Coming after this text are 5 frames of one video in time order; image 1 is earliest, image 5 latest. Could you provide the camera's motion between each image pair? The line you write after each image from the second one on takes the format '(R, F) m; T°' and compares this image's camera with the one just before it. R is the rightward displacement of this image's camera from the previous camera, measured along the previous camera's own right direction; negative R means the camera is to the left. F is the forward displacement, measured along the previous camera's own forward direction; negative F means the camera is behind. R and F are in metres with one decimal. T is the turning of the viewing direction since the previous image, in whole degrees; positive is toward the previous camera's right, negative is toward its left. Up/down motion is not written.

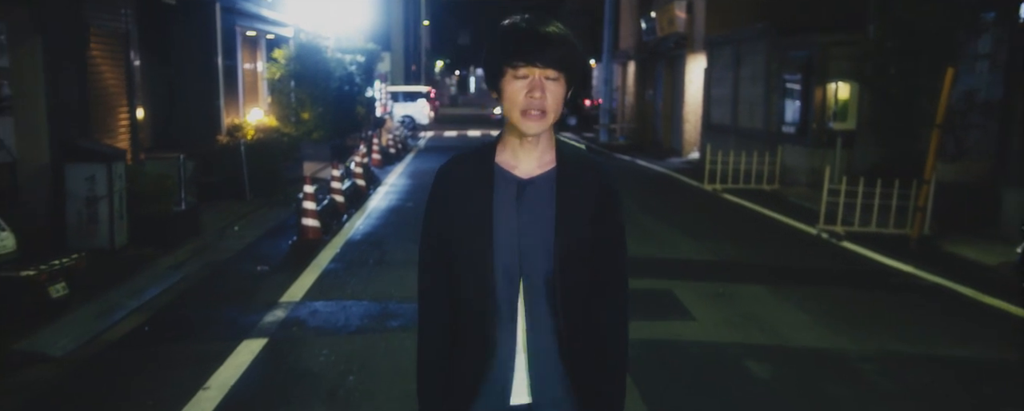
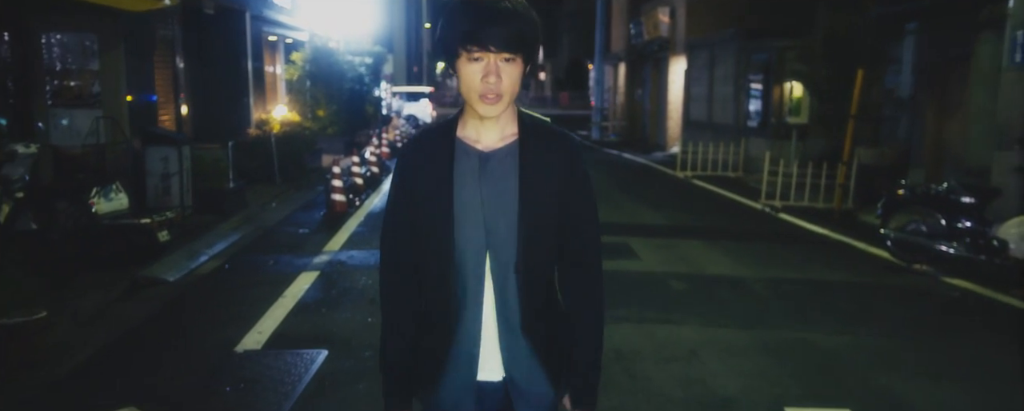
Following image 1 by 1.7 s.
(+0.1, -2.2) m; 0°
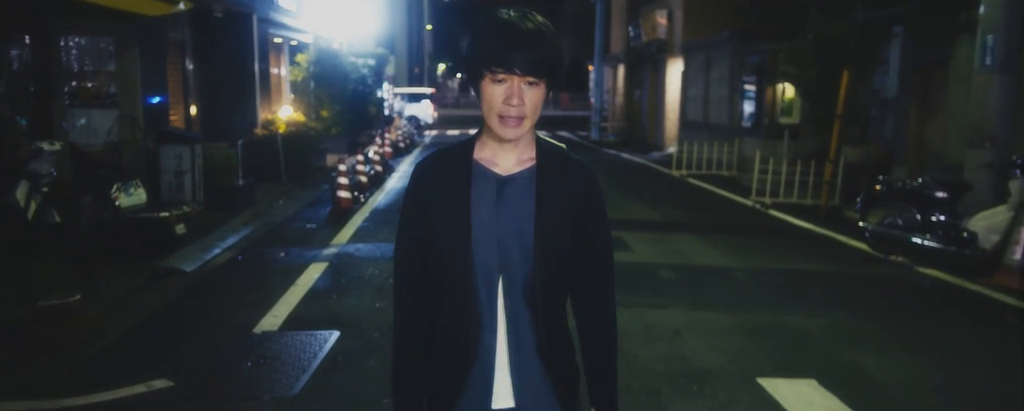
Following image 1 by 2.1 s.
(0.0, -0.5) m; 0°
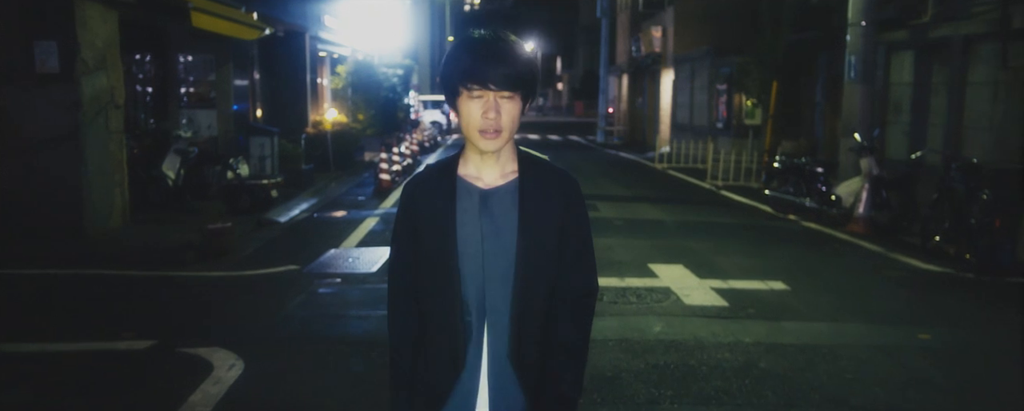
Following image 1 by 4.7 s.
(+0.4, -3.5) m; -2°
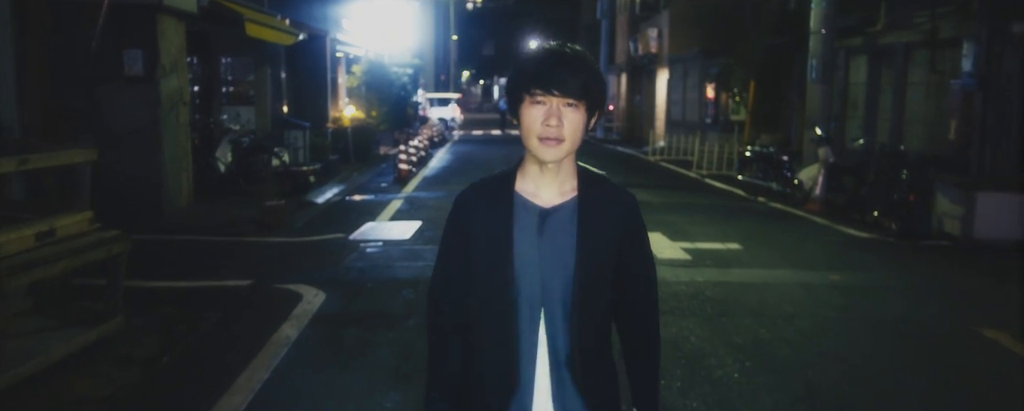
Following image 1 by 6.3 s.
(-0.1, -1.9) m; 0°
